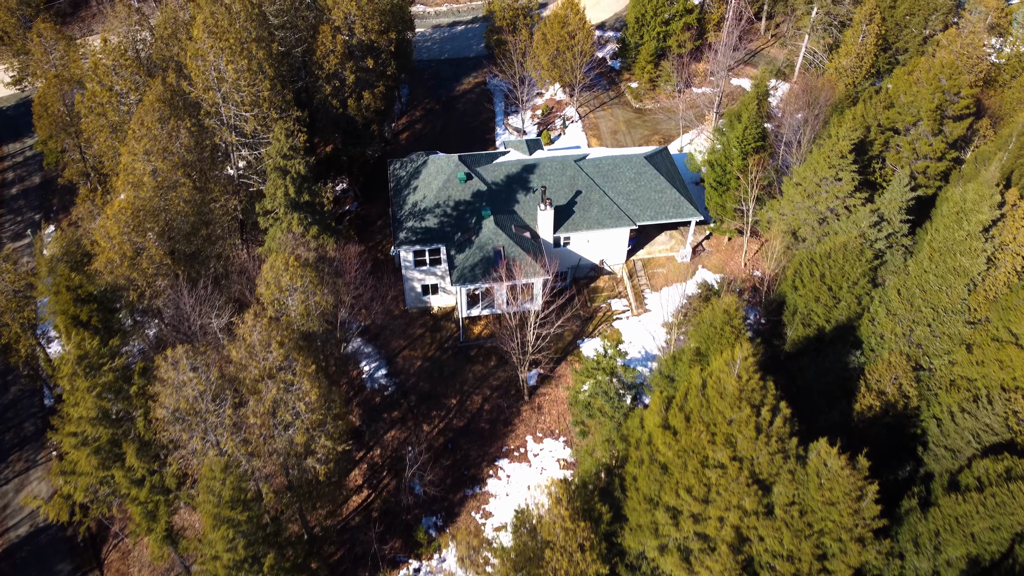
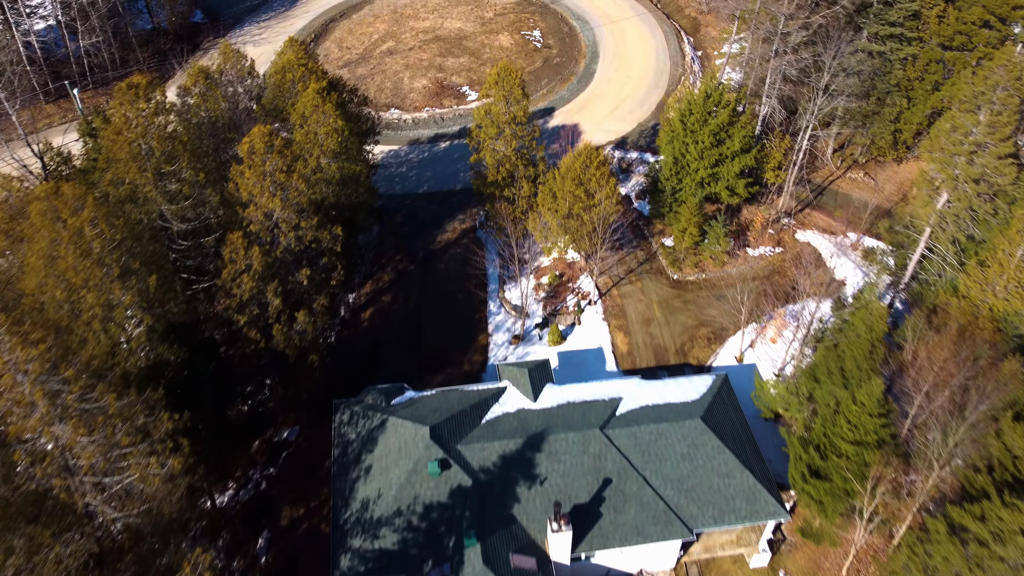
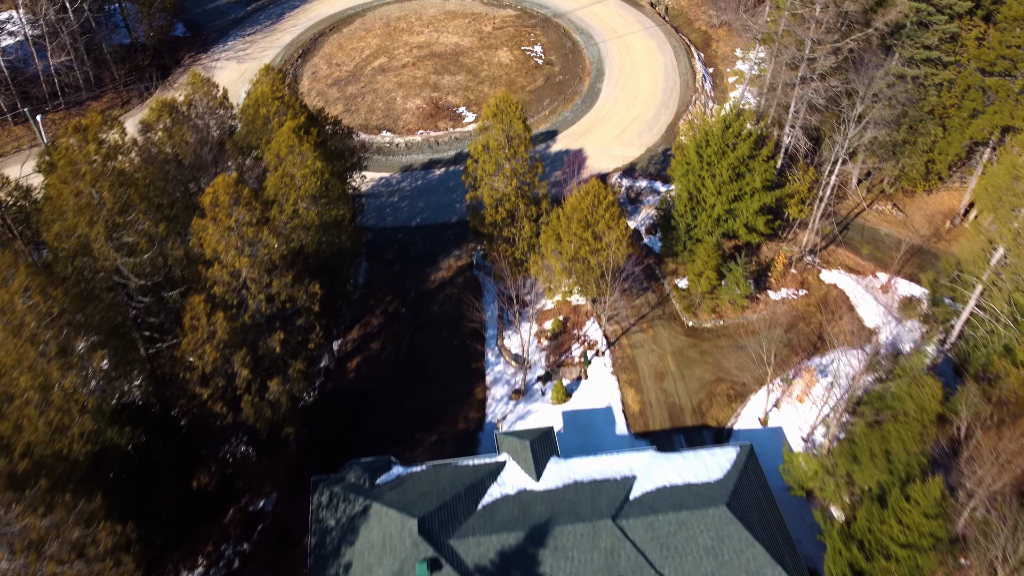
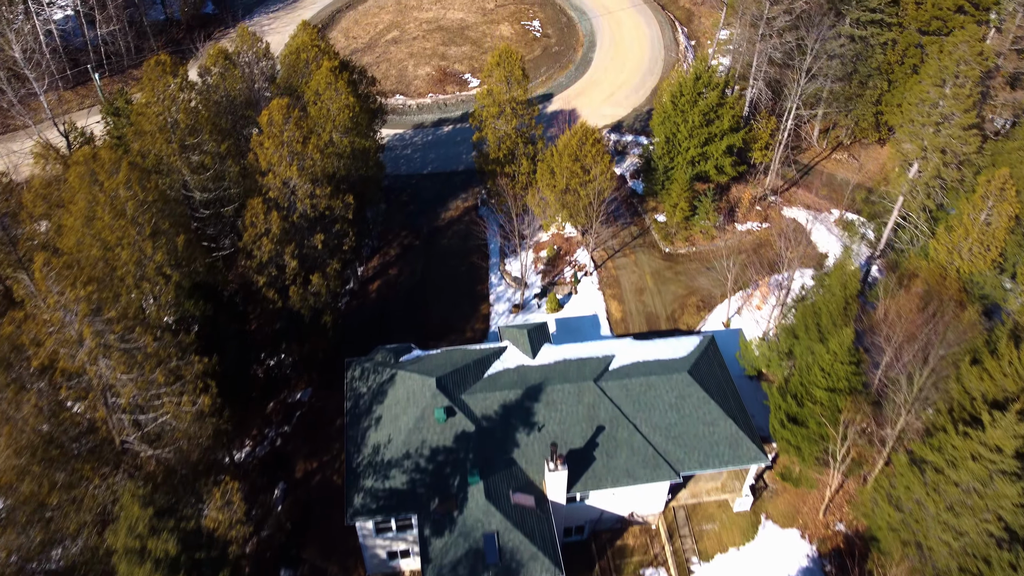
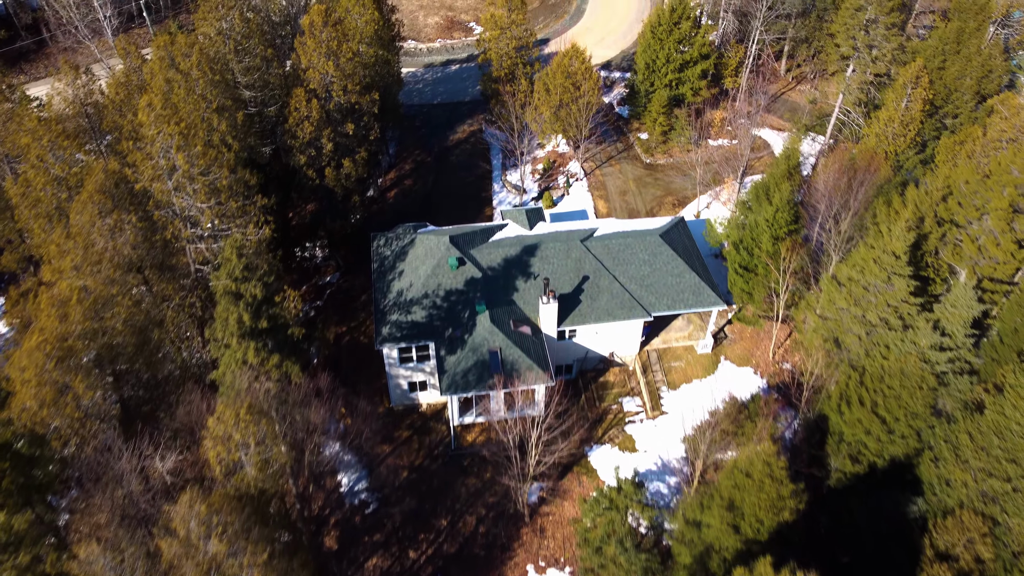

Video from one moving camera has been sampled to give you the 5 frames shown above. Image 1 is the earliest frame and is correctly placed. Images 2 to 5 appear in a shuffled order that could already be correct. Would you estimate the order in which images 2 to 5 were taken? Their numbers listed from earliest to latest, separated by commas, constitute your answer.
5, 4, 2, 3
